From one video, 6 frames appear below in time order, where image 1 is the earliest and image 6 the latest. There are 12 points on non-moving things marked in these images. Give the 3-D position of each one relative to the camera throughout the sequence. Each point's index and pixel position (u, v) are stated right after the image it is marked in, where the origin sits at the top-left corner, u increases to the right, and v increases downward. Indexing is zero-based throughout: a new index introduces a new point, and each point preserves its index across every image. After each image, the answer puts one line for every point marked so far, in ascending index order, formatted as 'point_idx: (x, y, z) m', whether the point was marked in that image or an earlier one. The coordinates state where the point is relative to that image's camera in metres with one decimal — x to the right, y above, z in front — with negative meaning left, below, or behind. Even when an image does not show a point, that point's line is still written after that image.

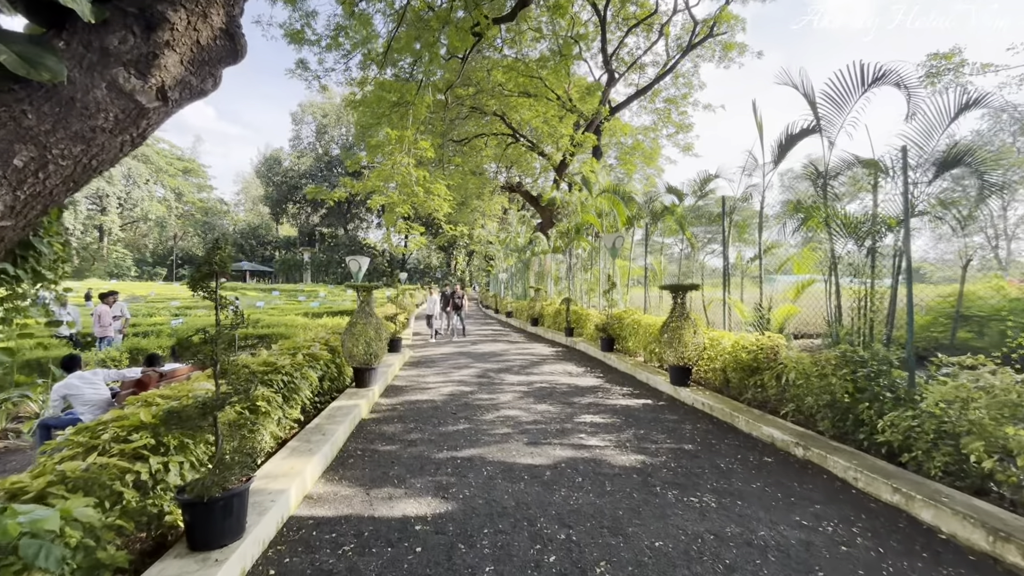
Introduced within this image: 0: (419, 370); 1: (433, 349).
0: (-1.4, -1.3, +7.4) m
1: (-1.6, -1.3, +9.9) m
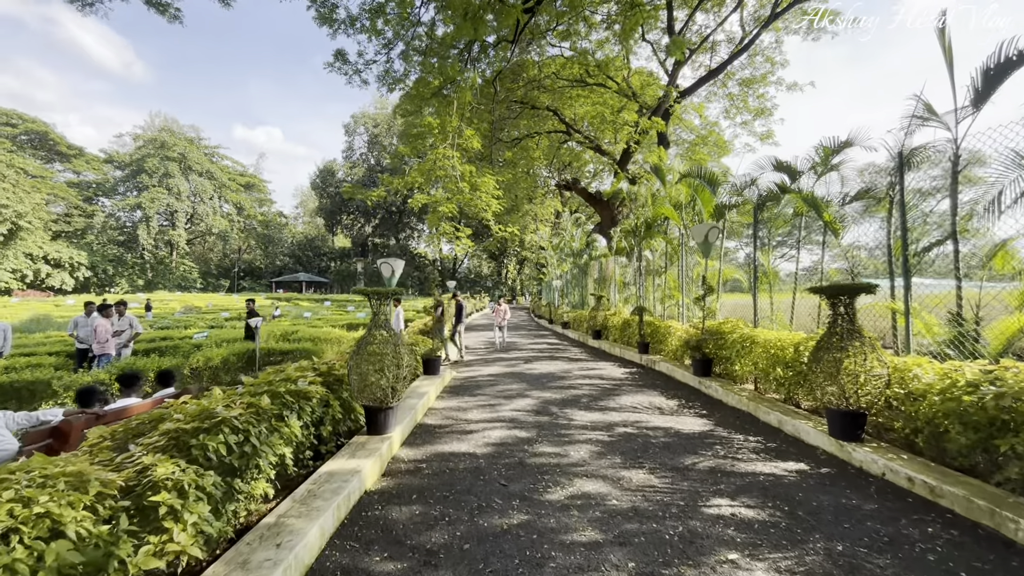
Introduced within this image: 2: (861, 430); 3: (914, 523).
0: (-0.6, -1.4, +5.8) m
1: (-0.6, -1.4, +8.3) m
2: (+2.7, -1.1, +3.7) m
3: (+2.2, -1.3, +2.6) m
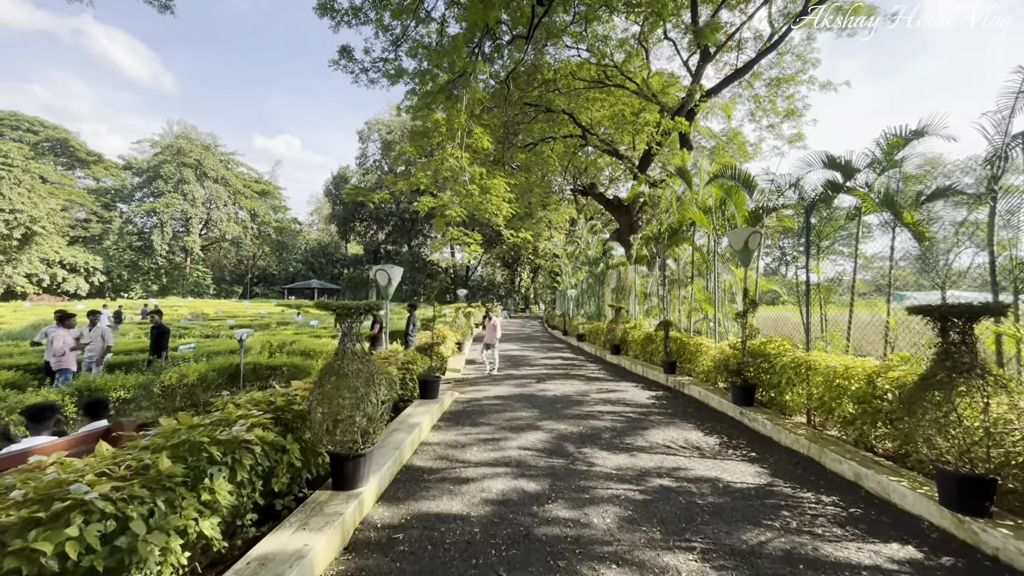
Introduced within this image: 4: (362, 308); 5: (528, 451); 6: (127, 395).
0: (-0.5, -1.5, +4.9) m
1: (-0.4, -1.6, +7.4) m
2: (+2.7, -1.2, +2.7) m
3: (+2.2, -1.4, +1.7) m
4: (-1.1, -0.2, +3.6) m
5: (+0.1, -1.5, +4.3) m
6: (-4.7, -1.3, +5.8) m
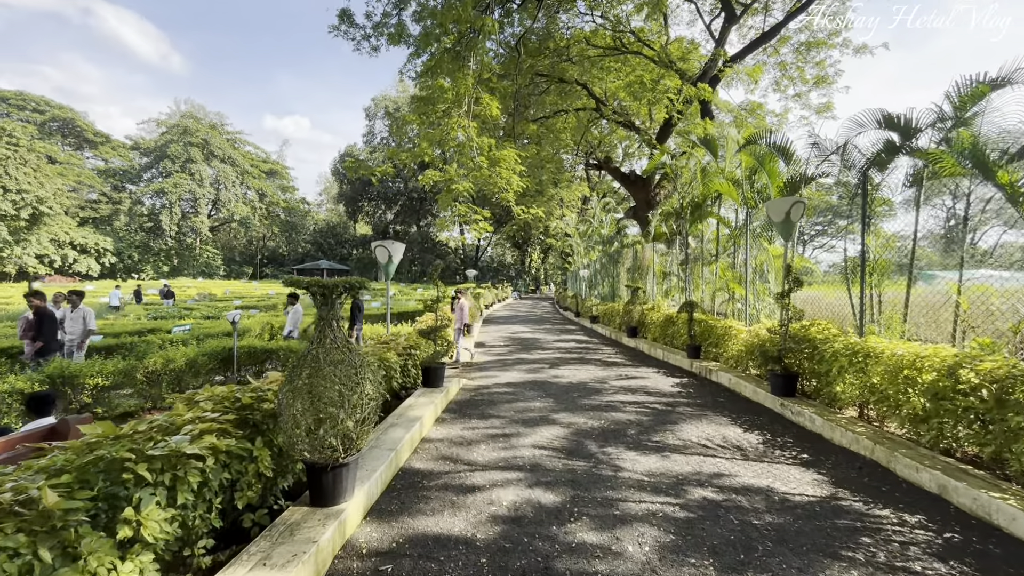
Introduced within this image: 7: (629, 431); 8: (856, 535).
0: (-0.4, -1.3, +4.4) m
1: (-0.2, -1.3, +6.9) m
2: (+2.8, -1.1, +2.1) m
3: (+2.3, -1.3, +1.1) m
4: (-1.0, 0.0, +3.0) m
5: (+0.2, -1.3, +3.7) m
6: (-4.6, -1.1, +5.3) m
7: (+1.0, -1.3, +4.2) m
8: (+1.8, -1.3, +2.5) m
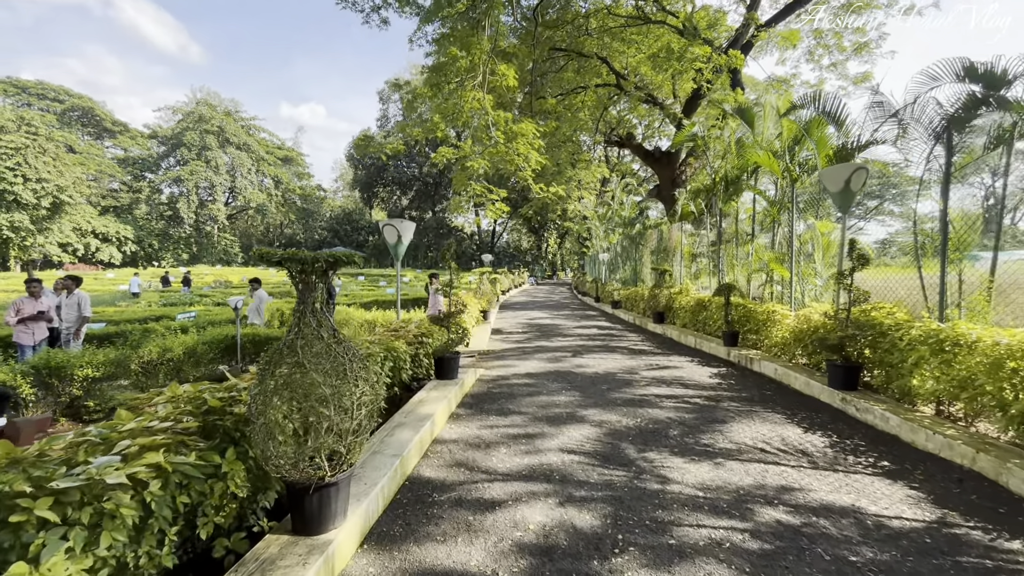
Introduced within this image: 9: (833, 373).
0: (-0.2, -1.1, +3.9) m
1: (0.0, -1.1, +6.4) m
2: (+2.9, -1.0, +1.5) m
3: (+2.3, -1.2, +0.5) m
4: (-0.9, +0.1, +2.5) m
5: (+0.4, -1.1, +3.2) m
6: (-4.3, -0.9, +5.0) m
7: (+1.2, -1.1, +3.6) m
8: (+1.9, -1.2, +1.9) m
9: (+3.0, -0.8, +4.5) m
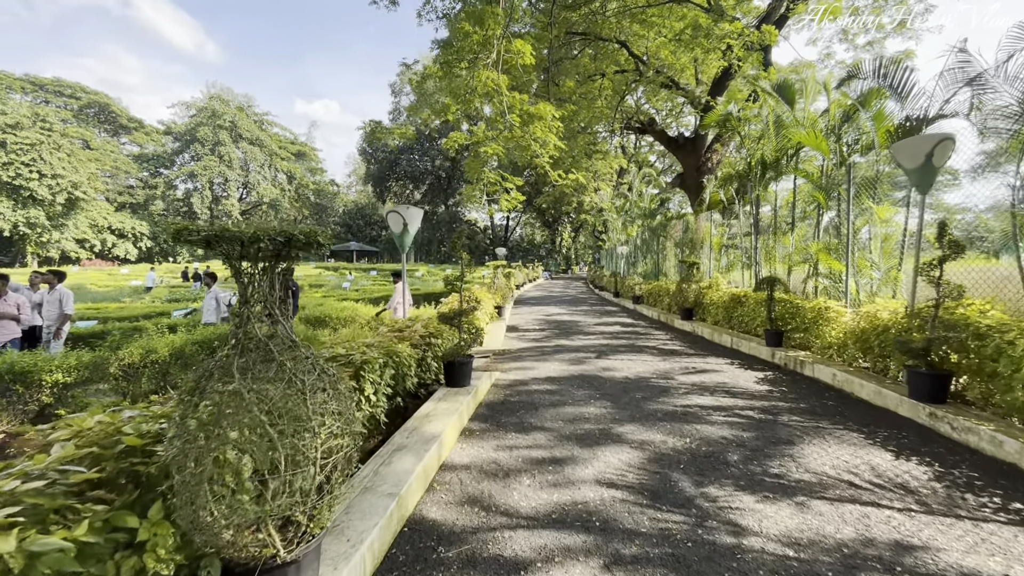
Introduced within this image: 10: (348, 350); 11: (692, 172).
0: (-0.1, -1.1, +3.3) m
1: (+0.3, -1.0, +5.7) m
2: (+3.0, -0.9, +0.8) m
3: (+2.4, -1.2, -0.2) m
4: (-0.8, +0.1, +1.9) m
5: (+0.6, -1.1, +2.6) m
6: (-4.2, -0.8, +4.5) m
7: (+1.4, -1.1, +3.0) m
8: (+2.0, -1.1, +1.2) m
9: (+3.2, -0.7, +3.8) m
10: (-1.2, -0.5, +3.5) m
11: (+5.0, +3.2, +13.0) m
